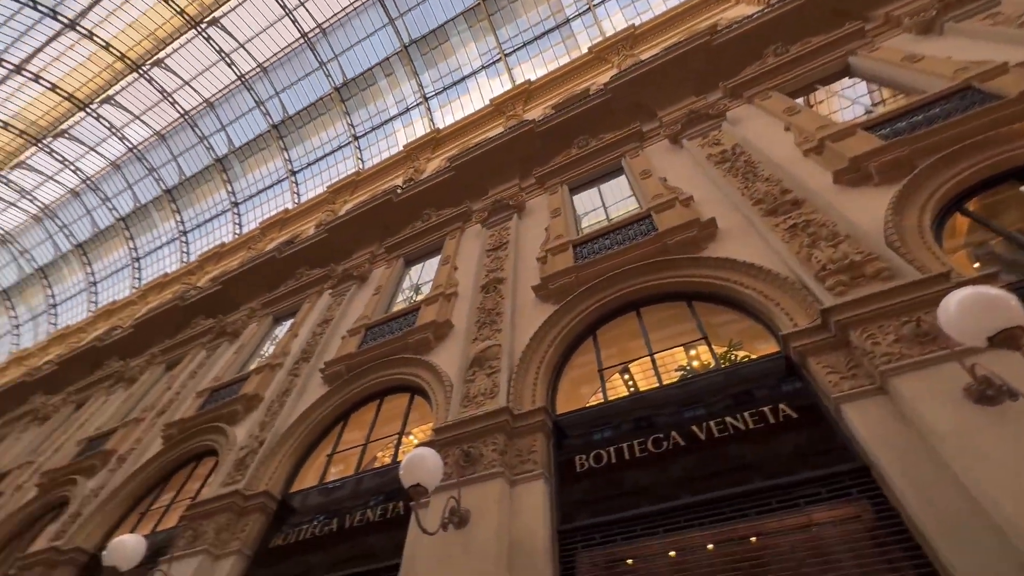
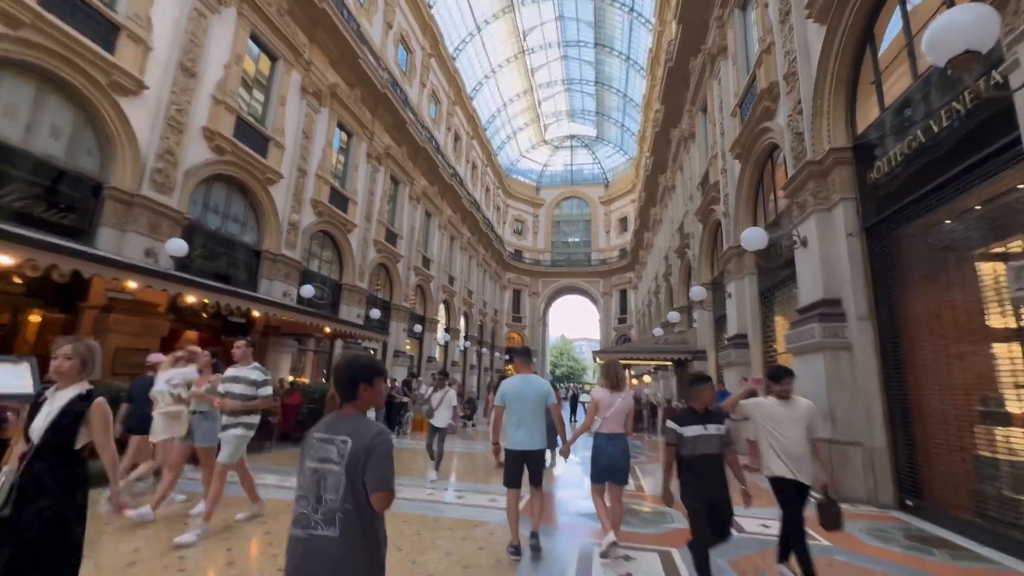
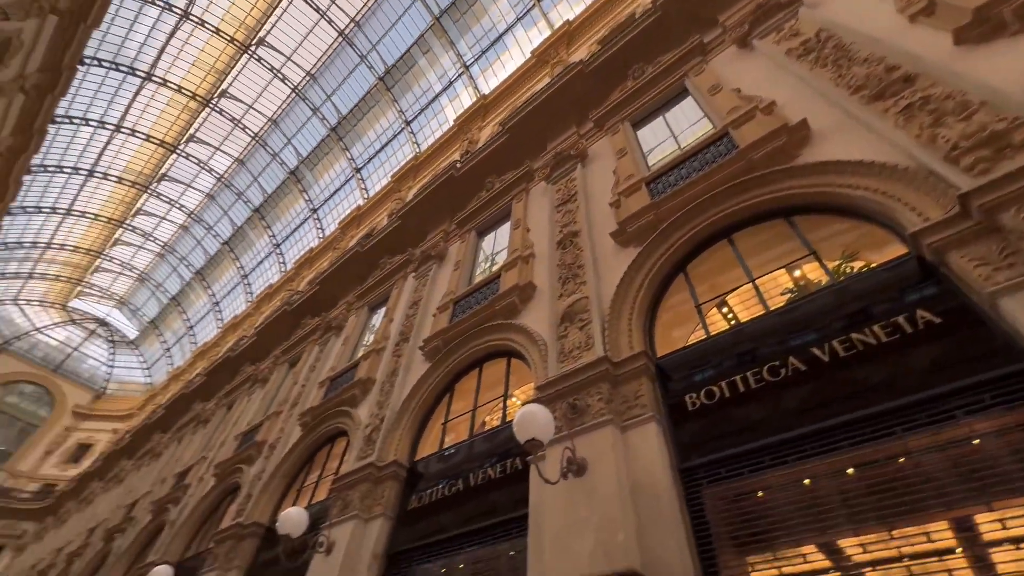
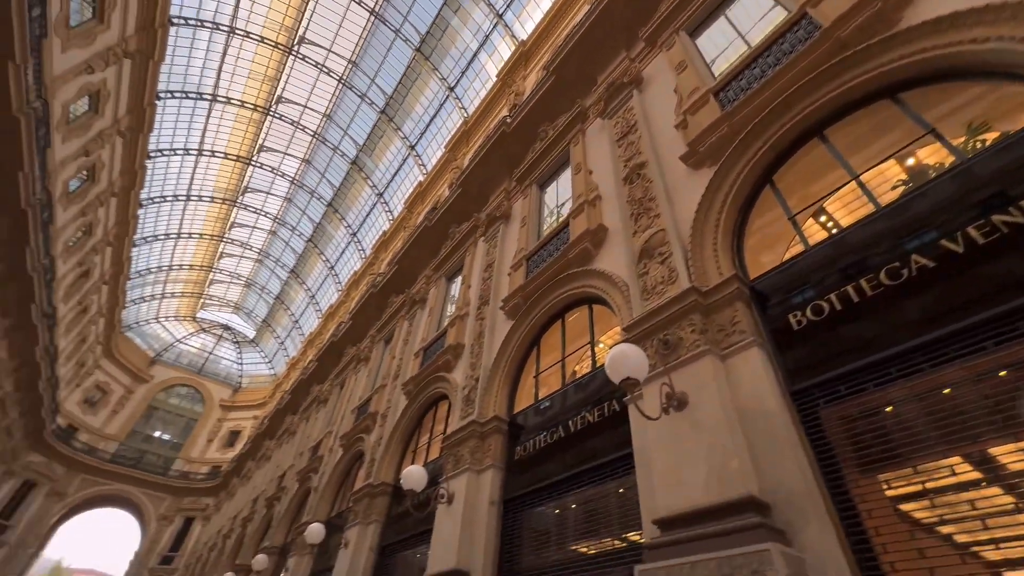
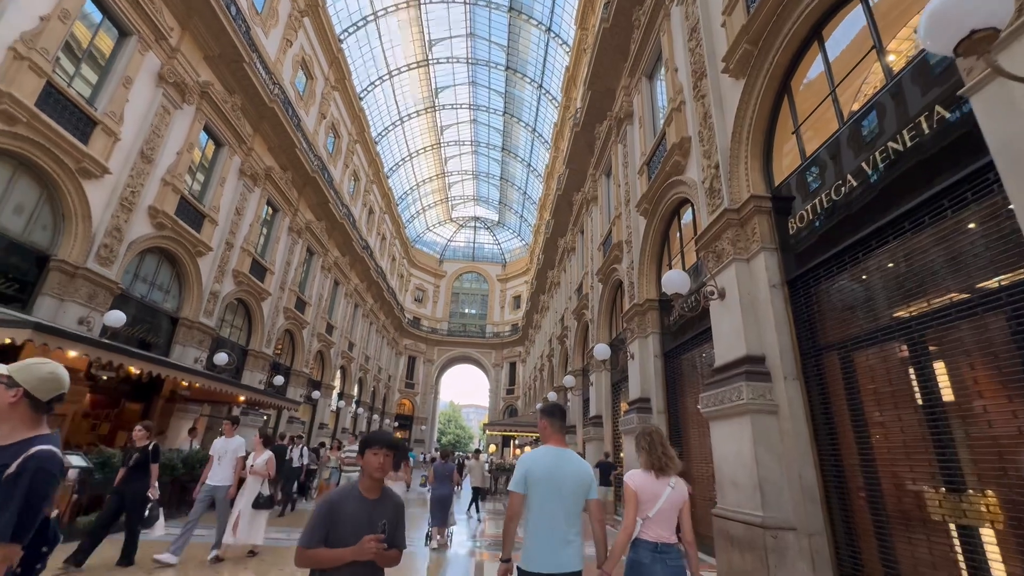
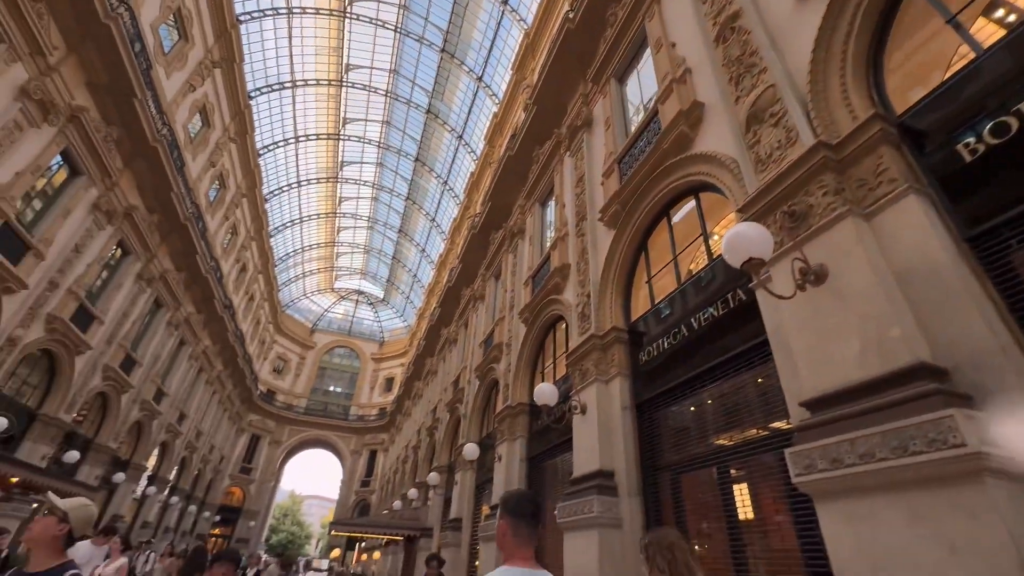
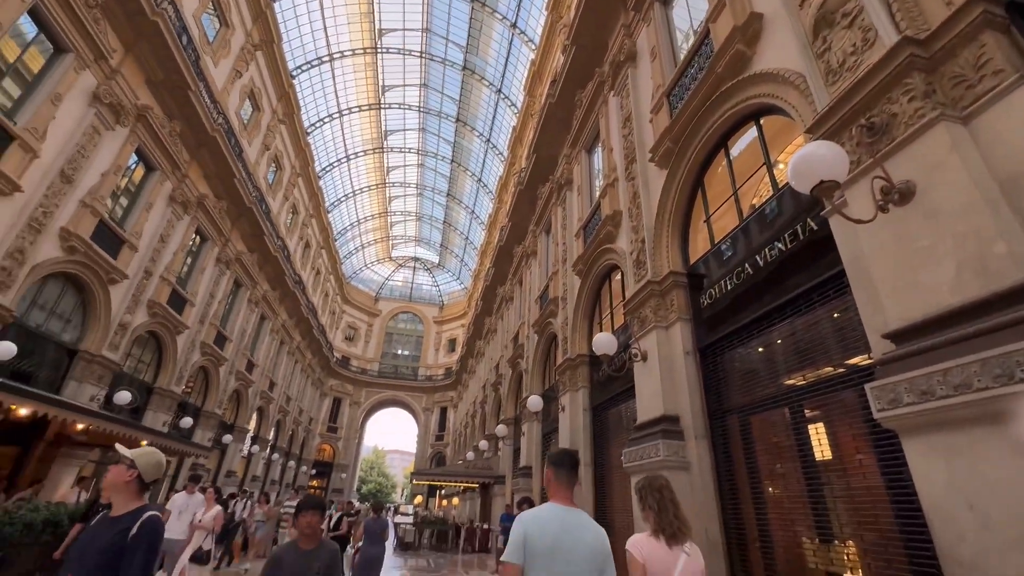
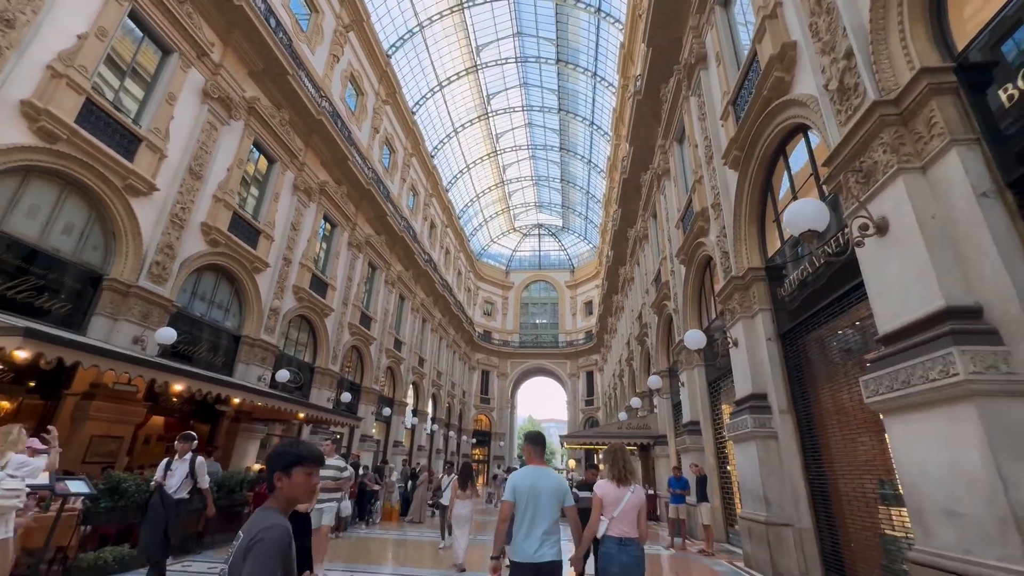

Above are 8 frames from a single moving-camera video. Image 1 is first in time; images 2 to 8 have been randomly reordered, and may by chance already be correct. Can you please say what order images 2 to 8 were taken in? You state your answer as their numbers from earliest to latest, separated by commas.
3, 4, 6, 7, 5, 8, 2
